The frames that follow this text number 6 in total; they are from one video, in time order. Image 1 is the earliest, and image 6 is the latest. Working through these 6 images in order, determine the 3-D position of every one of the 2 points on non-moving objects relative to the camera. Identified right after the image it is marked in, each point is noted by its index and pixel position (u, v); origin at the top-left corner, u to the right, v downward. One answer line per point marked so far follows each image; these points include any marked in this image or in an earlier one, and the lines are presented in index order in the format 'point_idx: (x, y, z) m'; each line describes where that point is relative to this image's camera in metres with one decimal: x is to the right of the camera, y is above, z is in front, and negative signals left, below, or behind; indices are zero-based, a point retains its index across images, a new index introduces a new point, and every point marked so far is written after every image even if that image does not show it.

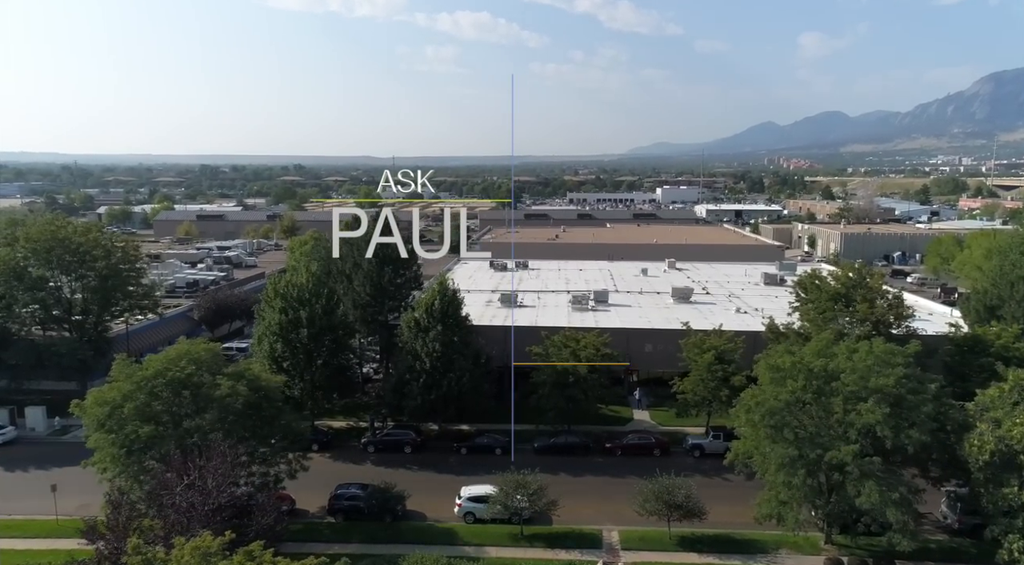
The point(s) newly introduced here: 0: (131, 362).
0: (-10.5, -2.2, +17.7) m
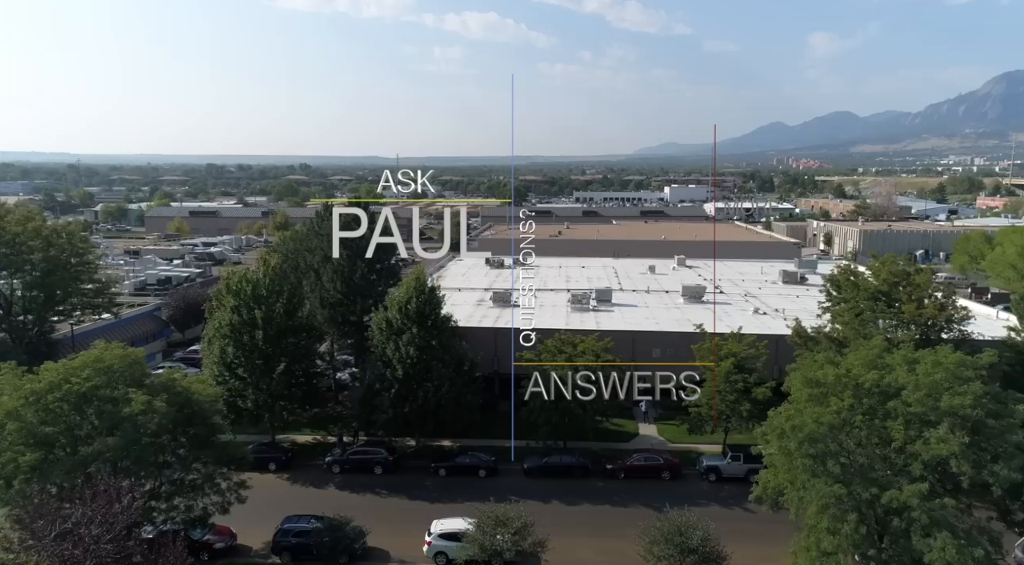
0: (-11.1, -2.0, +14.6) m
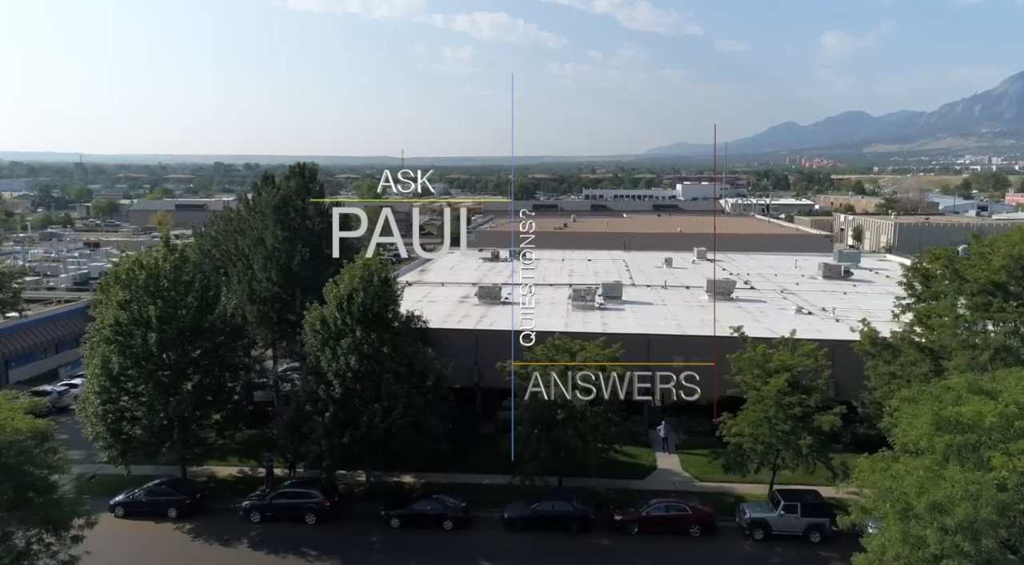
0: (-11.7, -1.7, +9.5) m
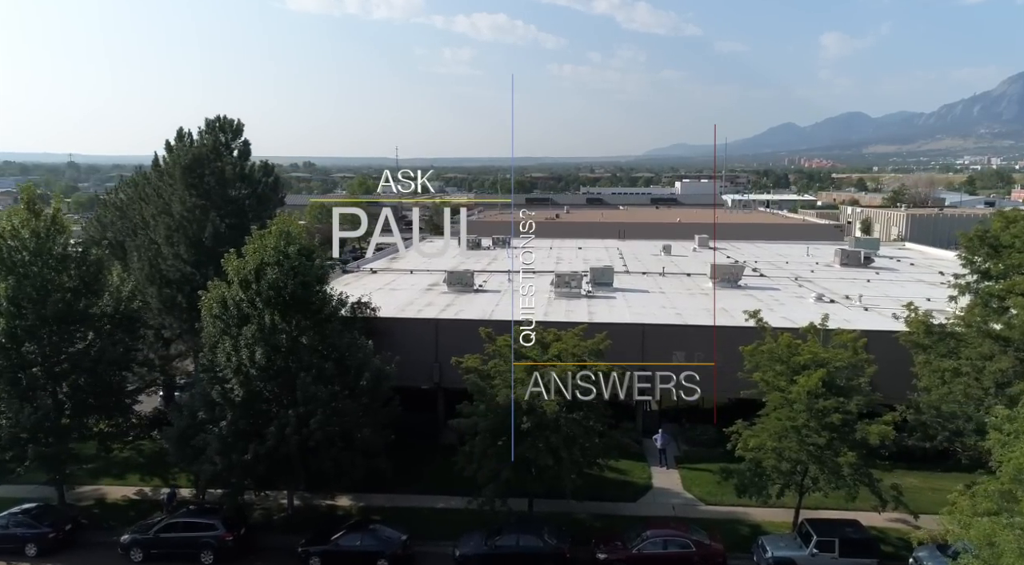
0: (-12.6, -1.1, +6.0) m
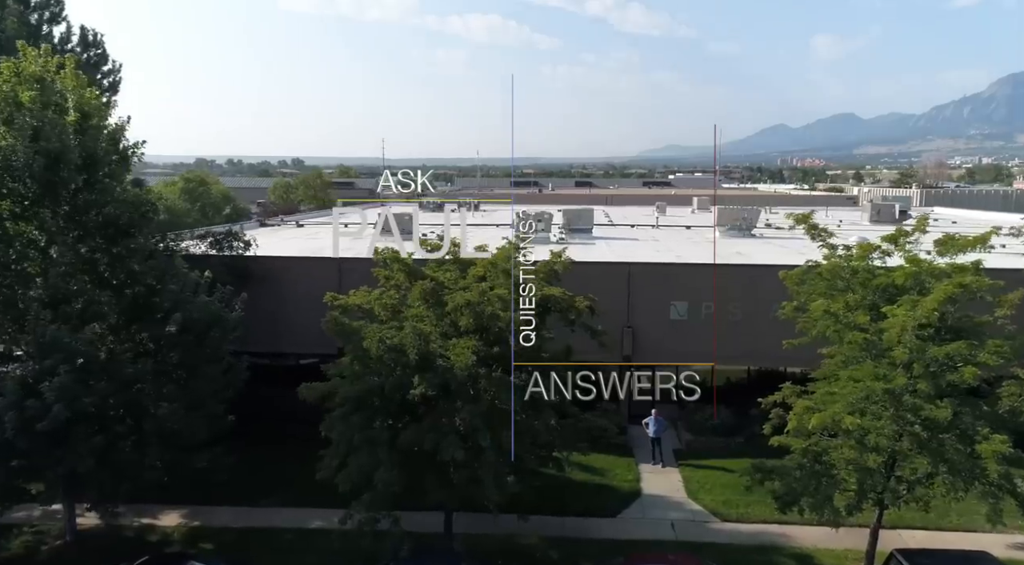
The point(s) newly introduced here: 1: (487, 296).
0: (-13.8, +0.4, +0.8) m
1: (-0.3, -0.2, +7.4) m
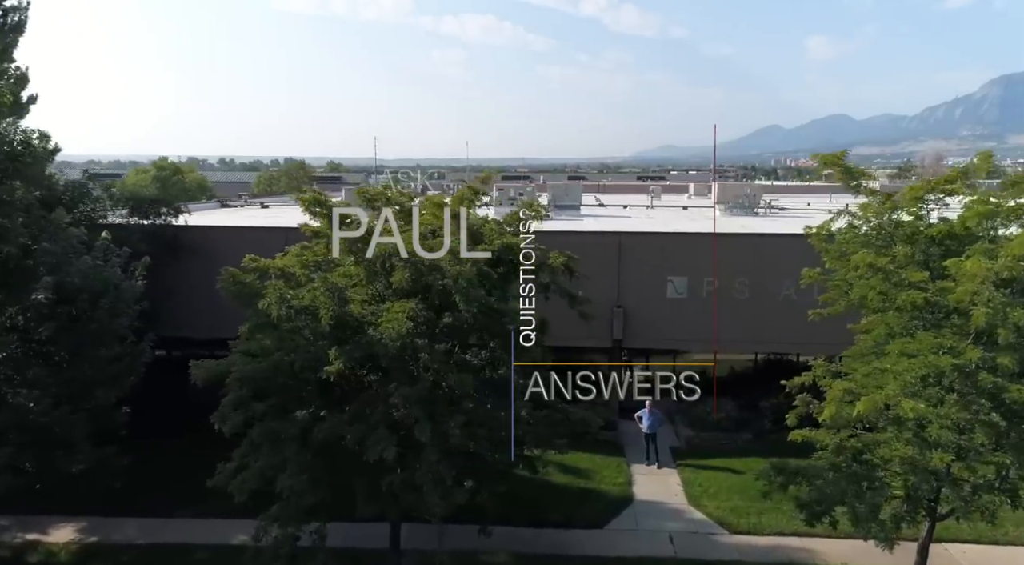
0: (-14.1, +0.8, -0.9) m
1: (-0.7, +0.2, +5.7) m
